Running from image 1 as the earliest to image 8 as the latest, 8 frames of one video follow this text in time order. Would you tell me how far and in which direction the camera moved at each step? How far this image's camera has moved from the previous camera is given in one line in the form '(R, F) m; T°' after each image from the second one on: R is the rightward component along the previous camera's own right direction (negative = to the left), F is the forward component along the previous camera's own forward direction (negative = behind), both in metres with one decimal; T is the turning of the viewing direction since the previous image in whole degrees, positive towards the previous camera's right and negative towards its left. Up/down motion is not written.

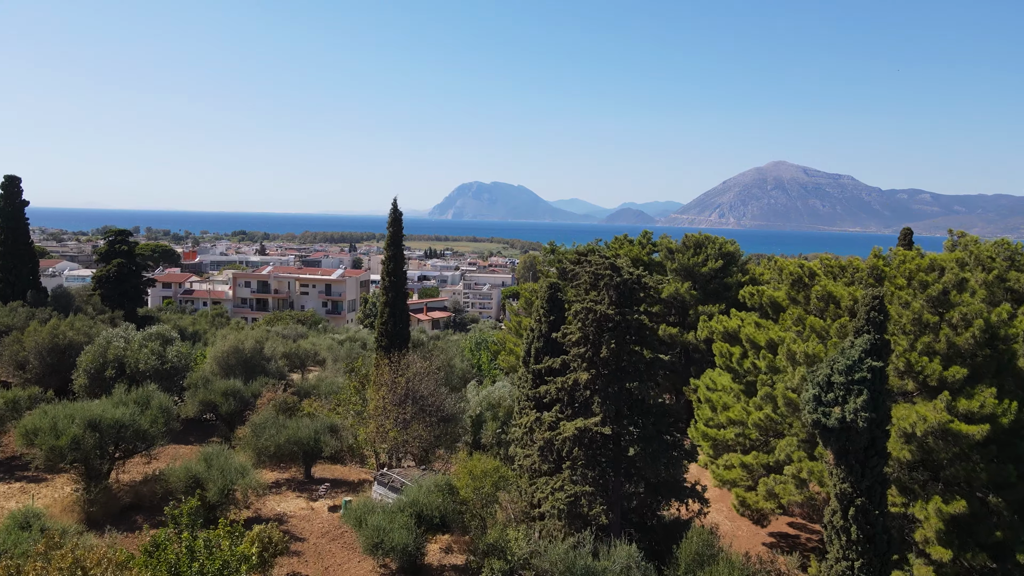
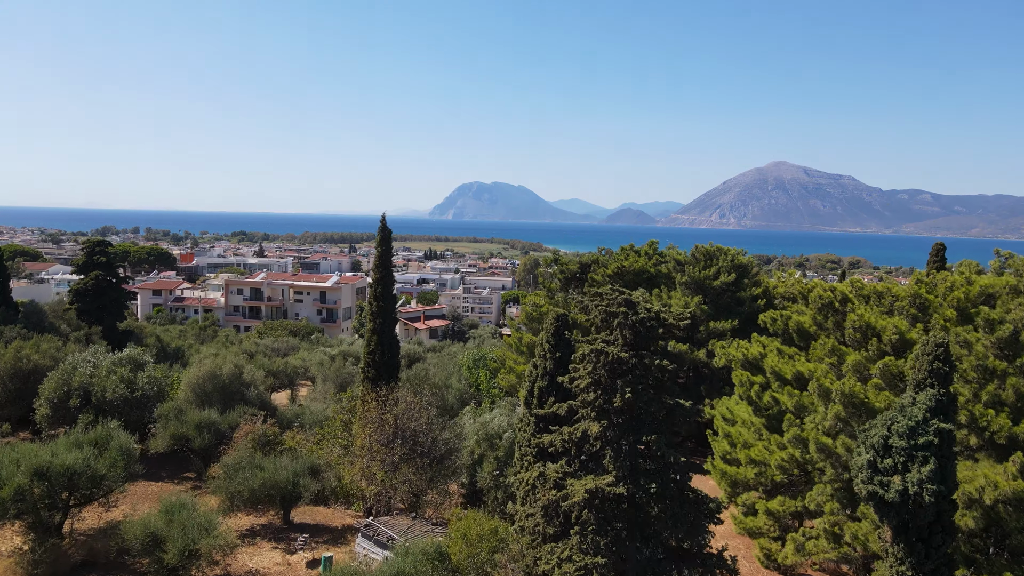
(0.0, +1.2) m; 0°
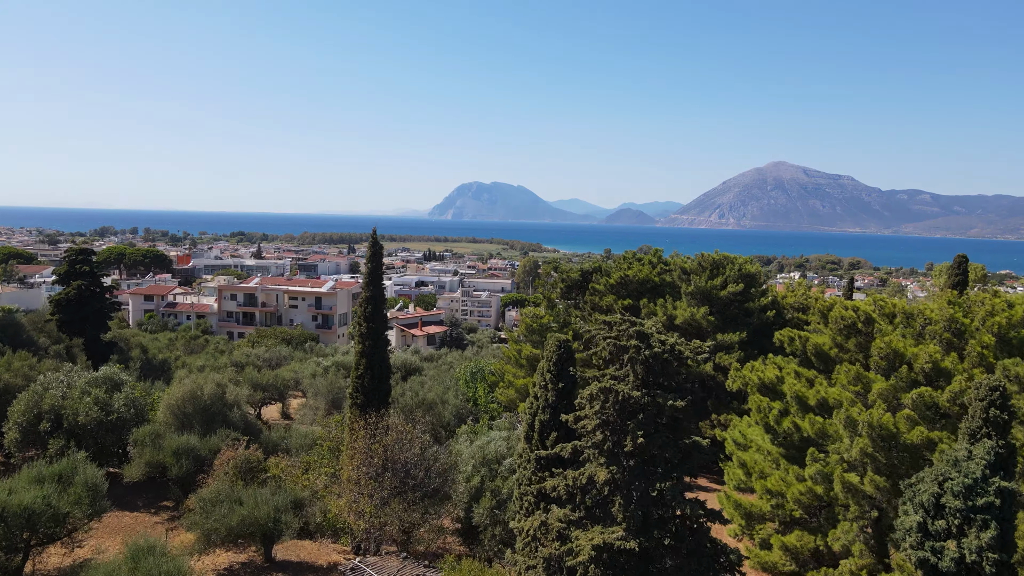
(0.0, +0.8) m; 0°
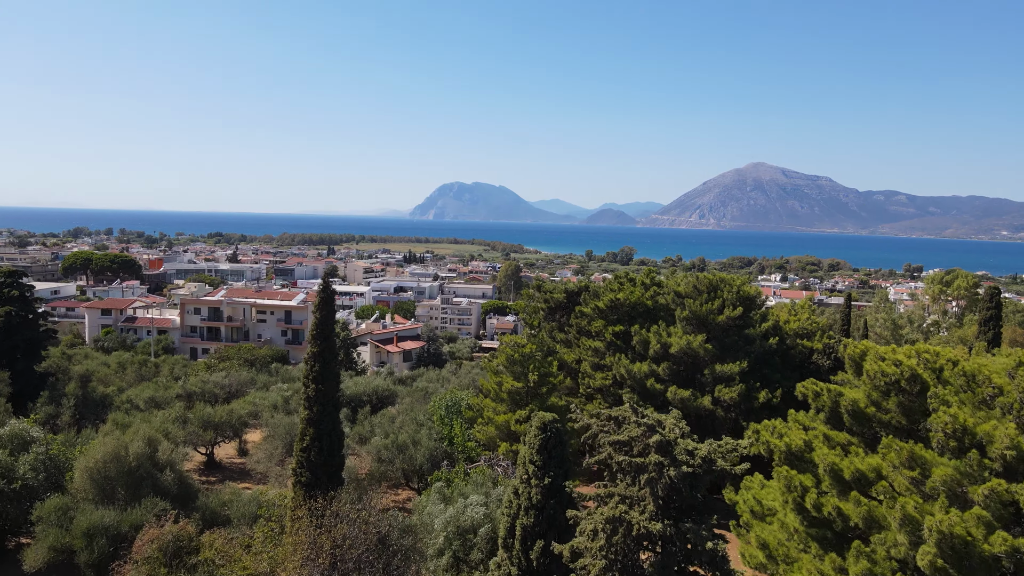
(+0.1, +1.8) m; +1°
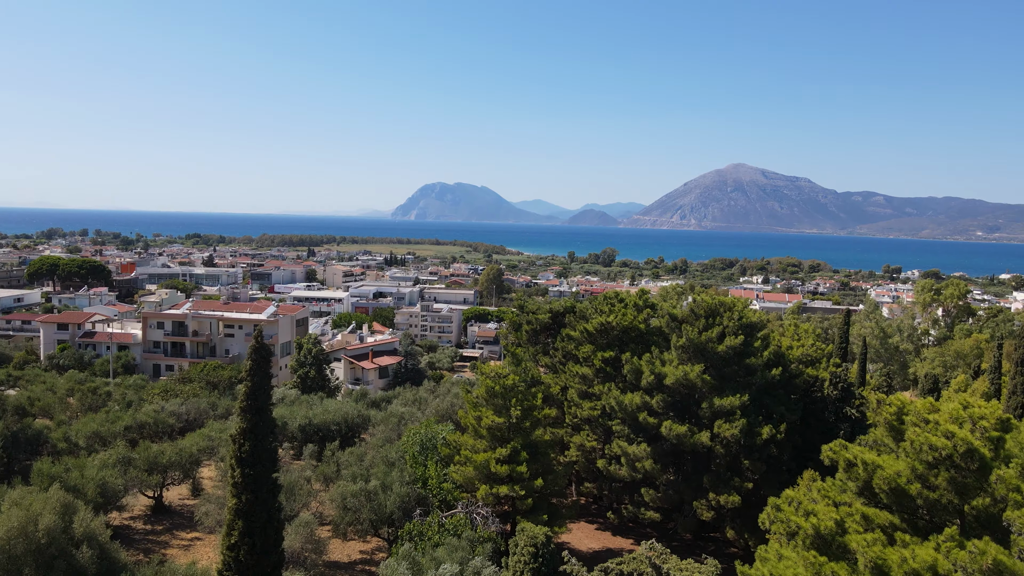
(0.0, +1.6) m; +1°
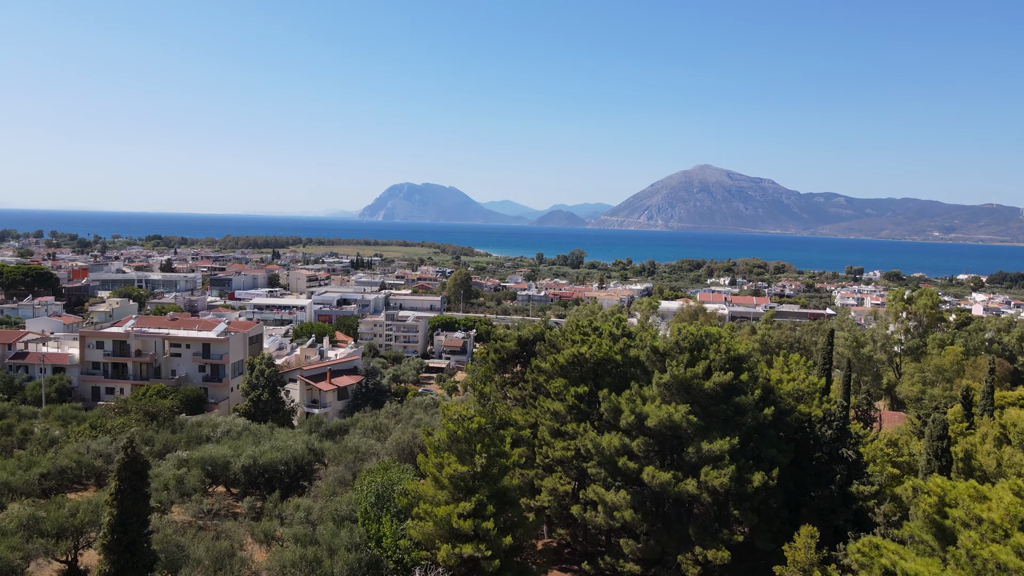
(+0.1, +1.7) m; +2°
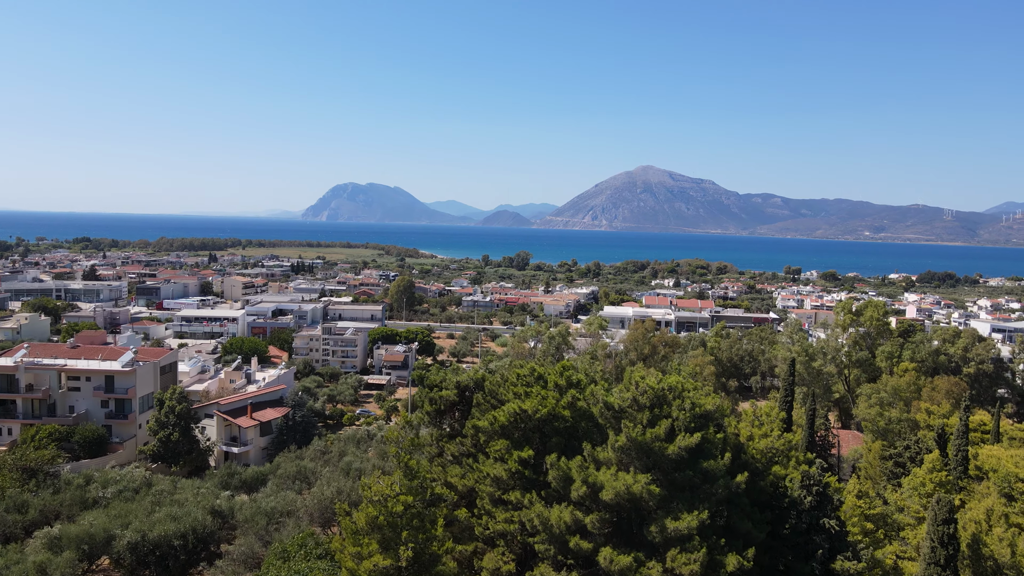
(+0.3, +2.3) m; +4°
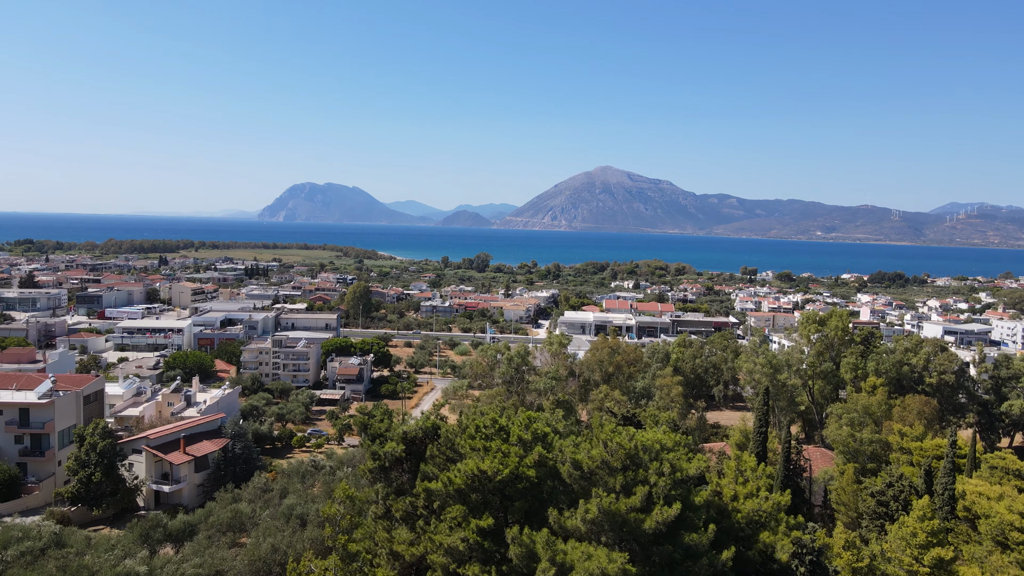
(+0.1, +1.8) m; +3°
